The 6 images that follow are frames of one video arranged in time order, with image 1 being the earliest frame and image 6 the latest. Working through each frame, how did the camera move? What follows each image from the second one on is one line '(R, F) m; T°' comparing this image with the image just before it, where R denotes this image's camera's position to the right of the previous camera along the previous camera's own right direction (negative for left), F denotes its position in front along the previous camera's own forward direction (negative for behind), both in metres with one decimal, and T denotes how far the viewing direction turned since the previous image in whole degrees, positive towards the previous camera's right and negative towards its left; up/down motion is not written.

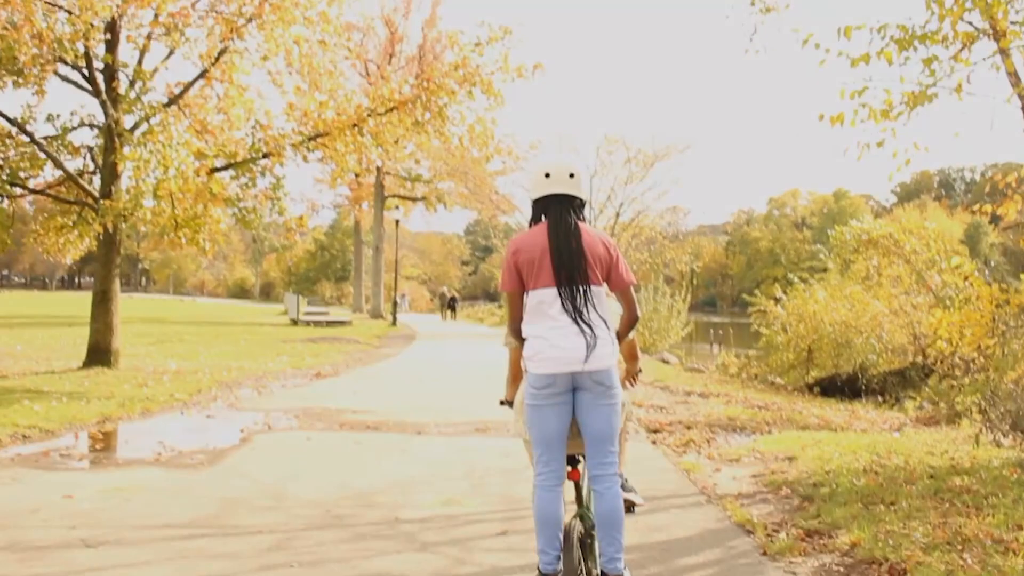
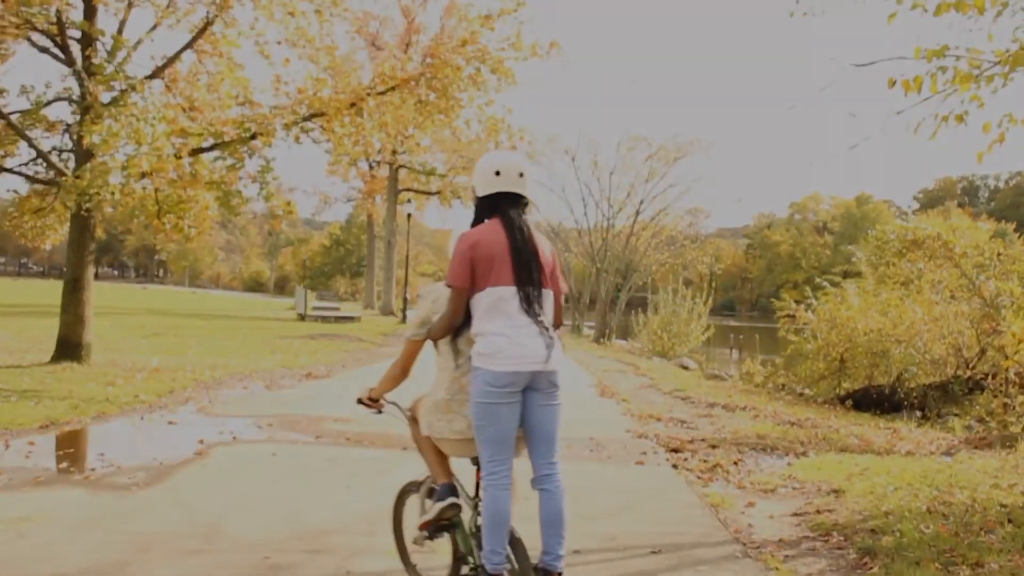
(+0.1, +1.3) m; -1°
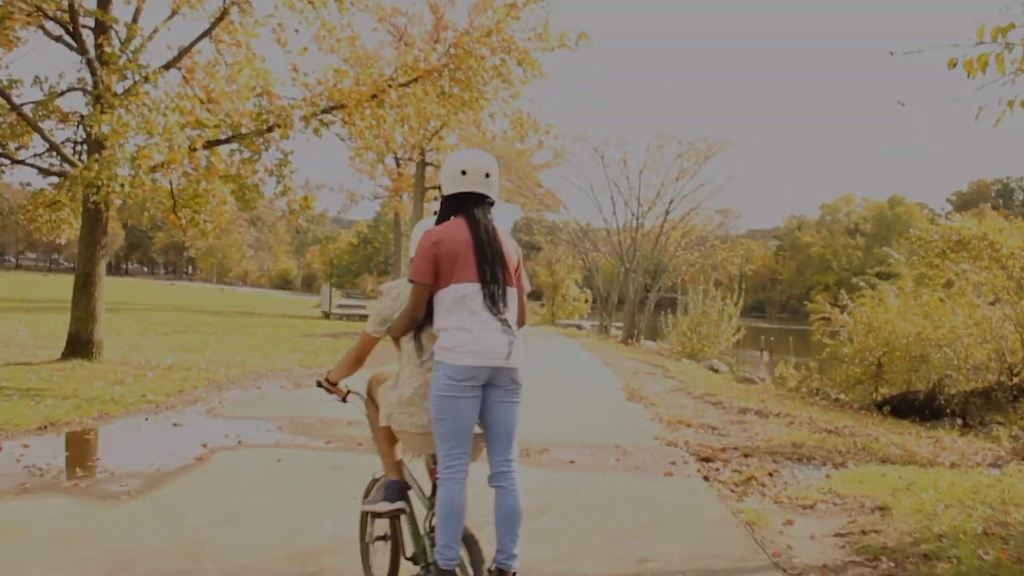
(+0.1, +0.5) m; -2°
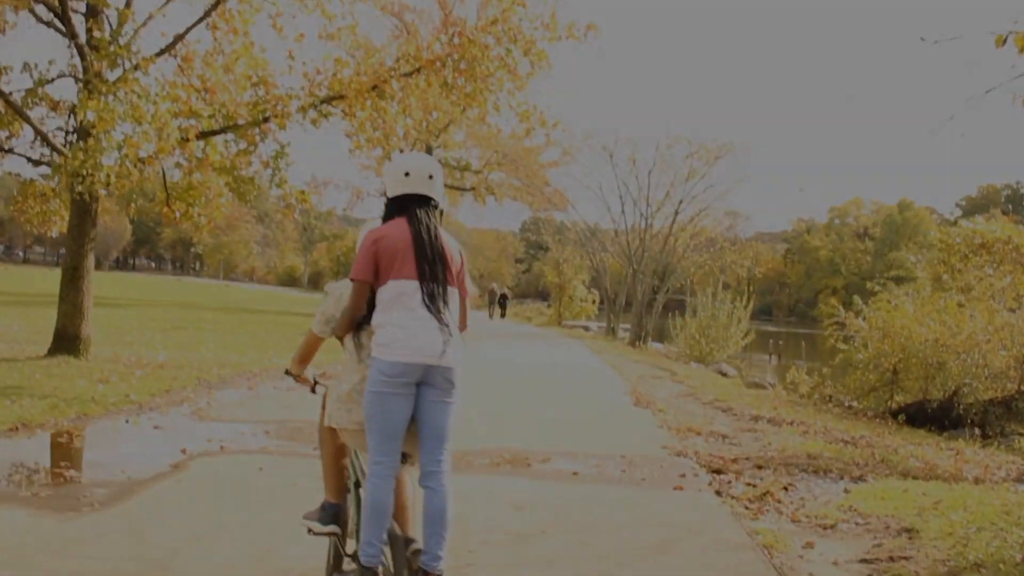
(0.0, +0.5) m; 0°
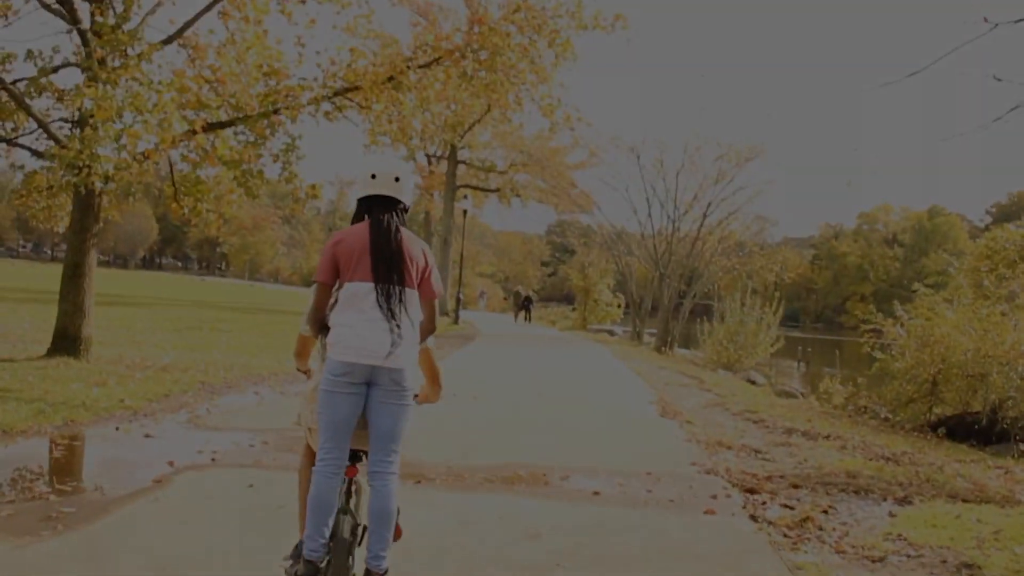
(+0.1, +0.6) m; -2°
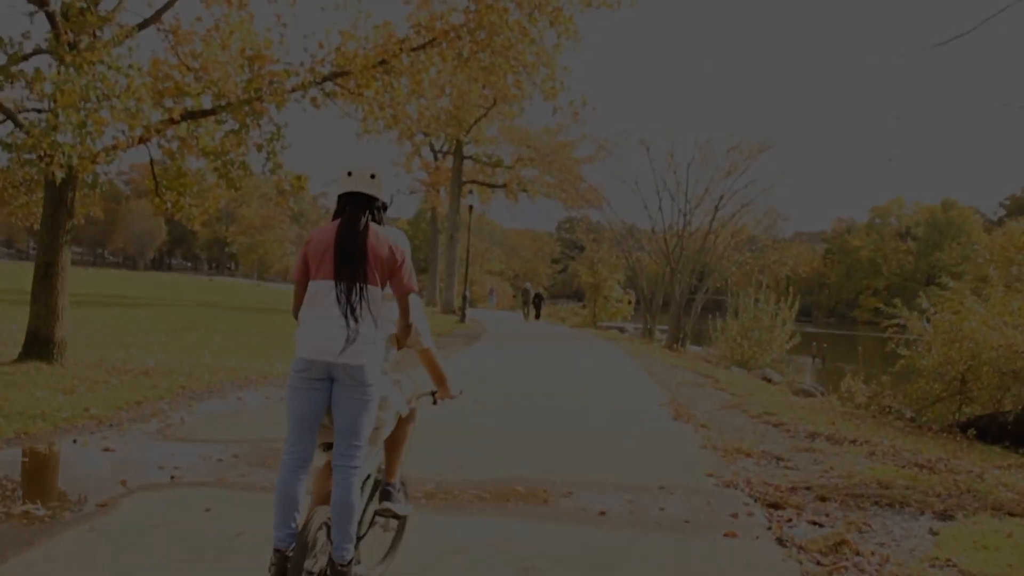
(+0.1, +0.8) m; -1°
